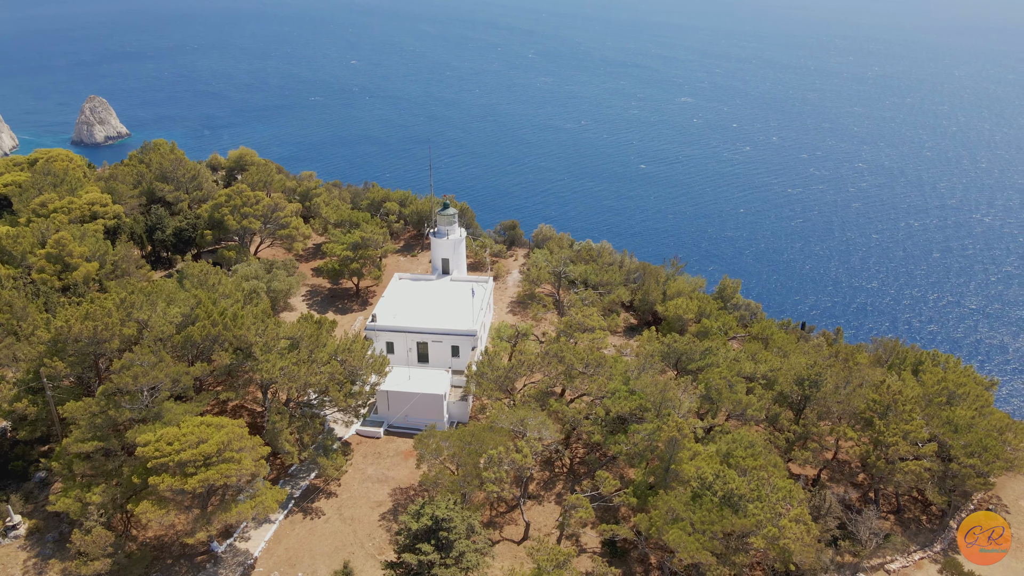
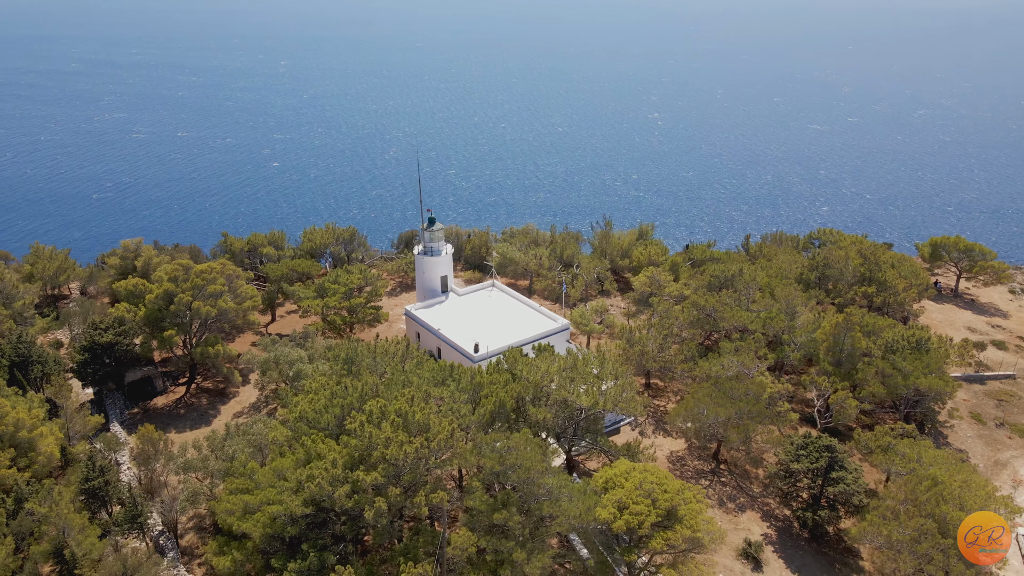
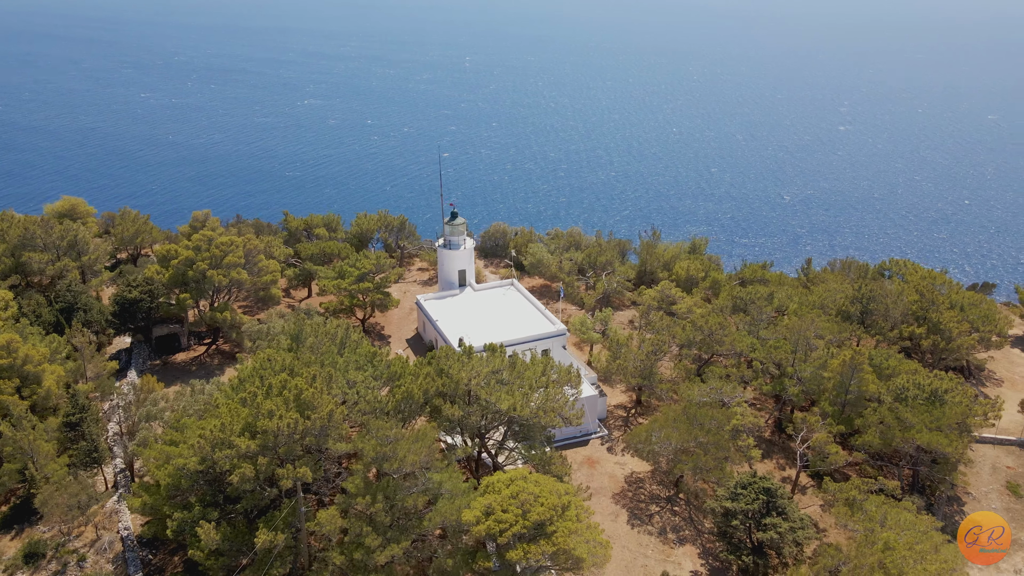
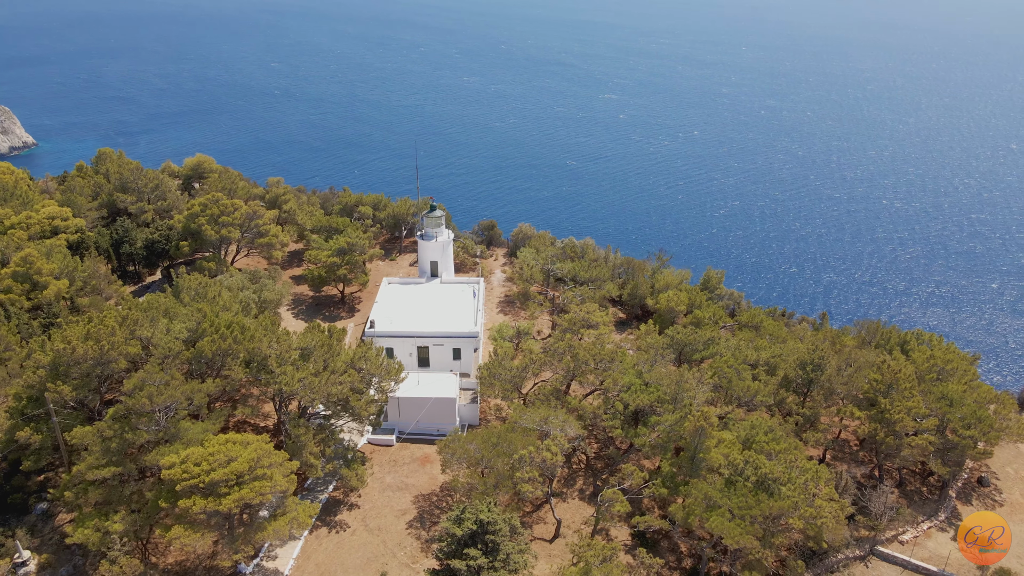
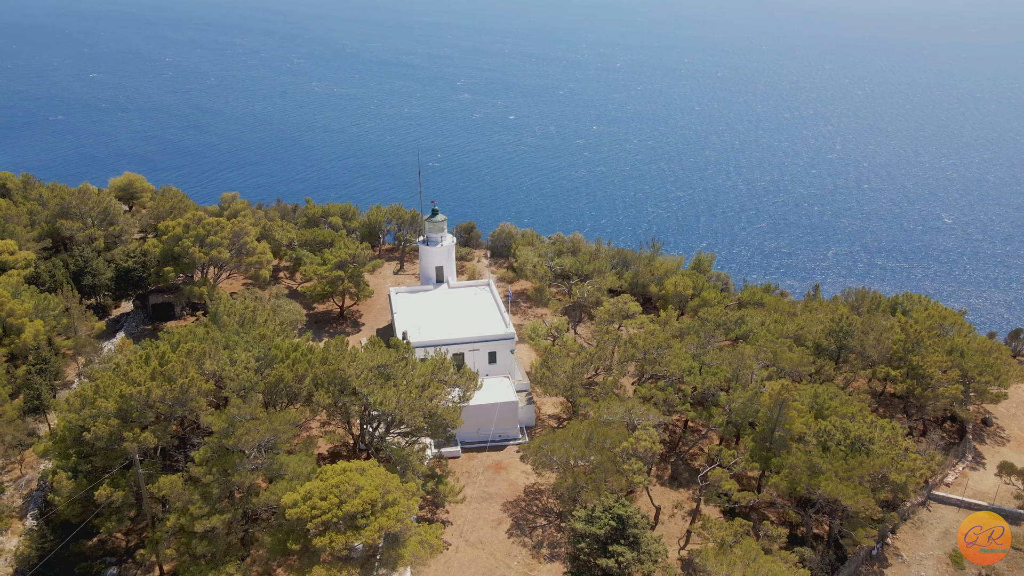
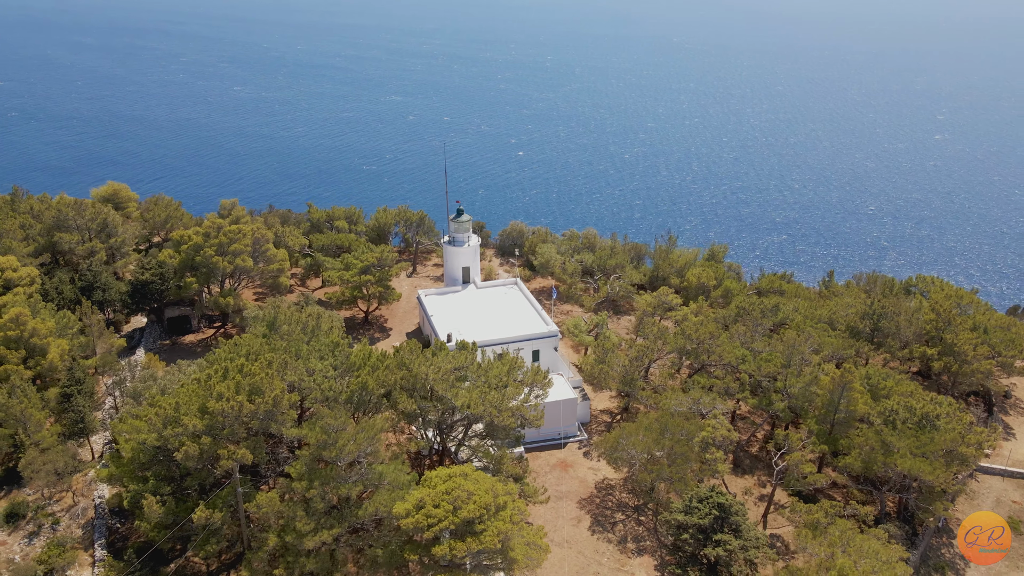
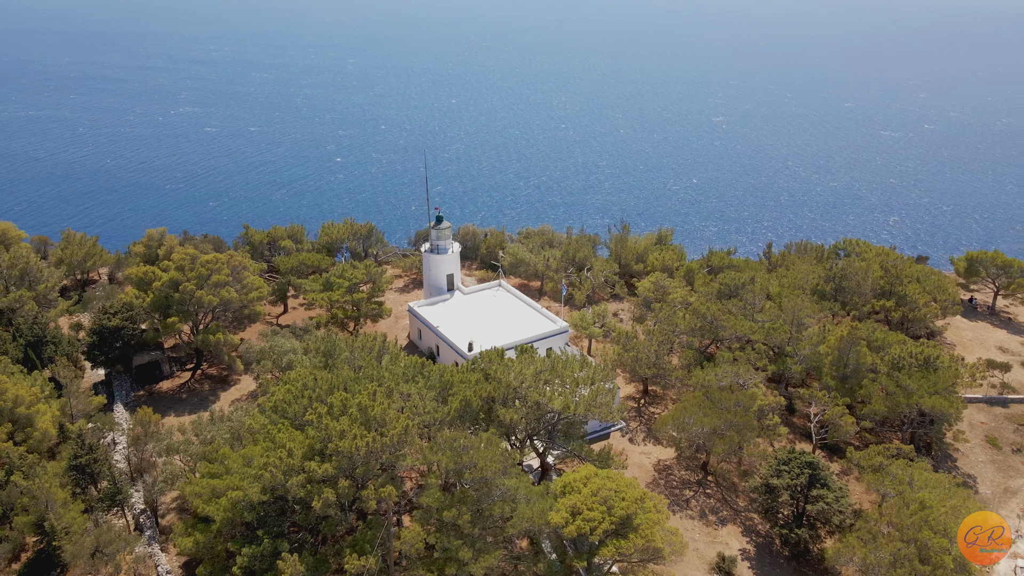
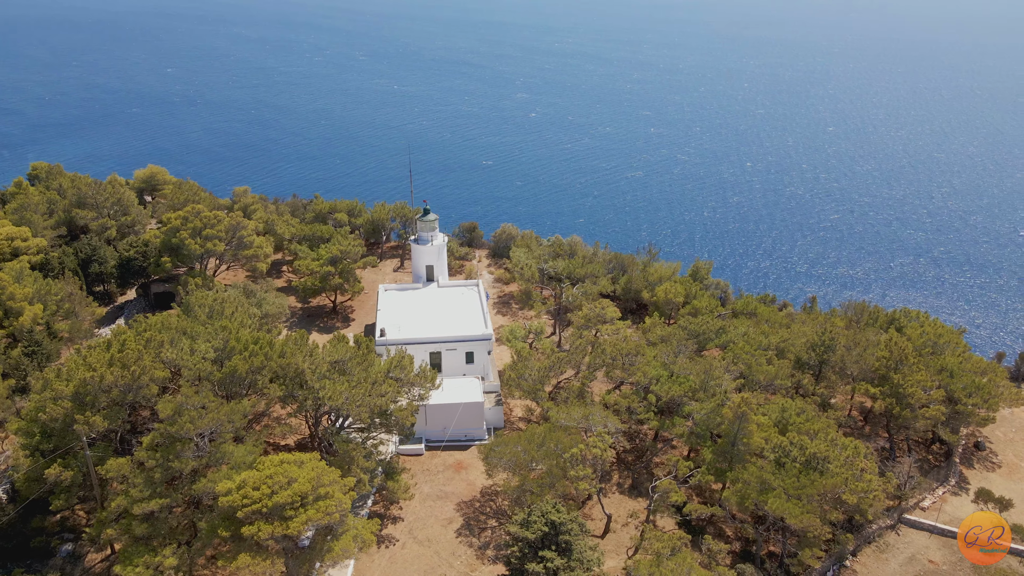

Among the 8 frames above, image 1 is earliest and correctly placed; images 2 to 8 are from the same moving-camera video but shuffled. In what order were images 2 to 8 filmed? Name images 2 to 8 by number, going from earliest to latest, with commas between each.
4, 8, 5, 6, 3, 7, 2
